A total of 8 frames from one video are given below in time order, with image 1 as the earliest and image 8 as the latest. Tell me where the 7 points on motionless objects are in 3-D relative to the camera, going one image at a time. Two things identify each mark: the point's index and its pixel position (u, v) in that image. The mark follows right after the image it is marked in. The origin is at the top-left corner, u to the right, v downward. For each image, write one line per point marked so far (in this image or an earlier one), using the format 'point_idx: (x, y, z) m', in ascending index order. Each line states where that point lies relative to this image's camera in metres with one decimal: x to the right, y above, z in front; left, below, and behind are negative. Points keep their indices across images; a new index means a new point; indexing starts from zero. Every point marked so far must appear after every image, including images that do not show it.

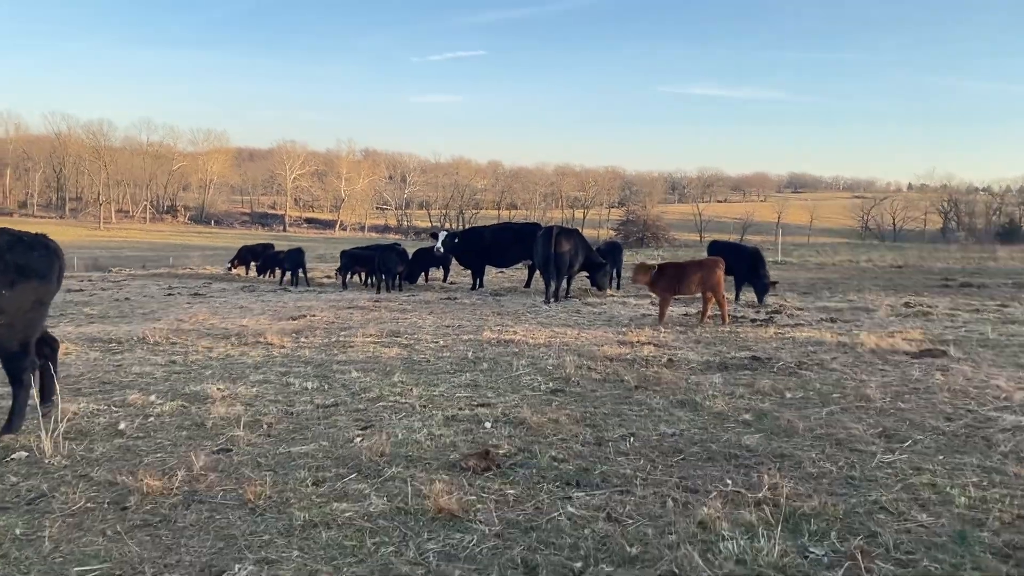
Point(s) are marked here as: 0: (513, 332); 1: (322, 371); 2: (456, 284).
0: (0.0, -0.5, +9.4) m
1: (-1.6, -0.7, +7.2) m
2: (-1.1, +0.1, +16.8) m
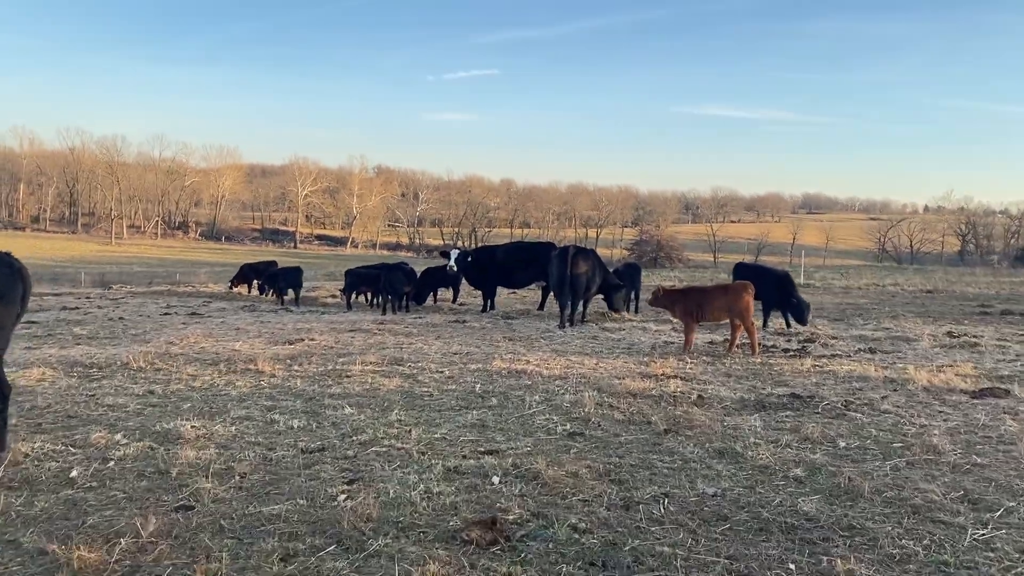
0: (+0.1, -0.7, +8.7) m
1: (-1.5, -0.9, +6.5) m
2: (-0.9, -0.3, +16.1) m
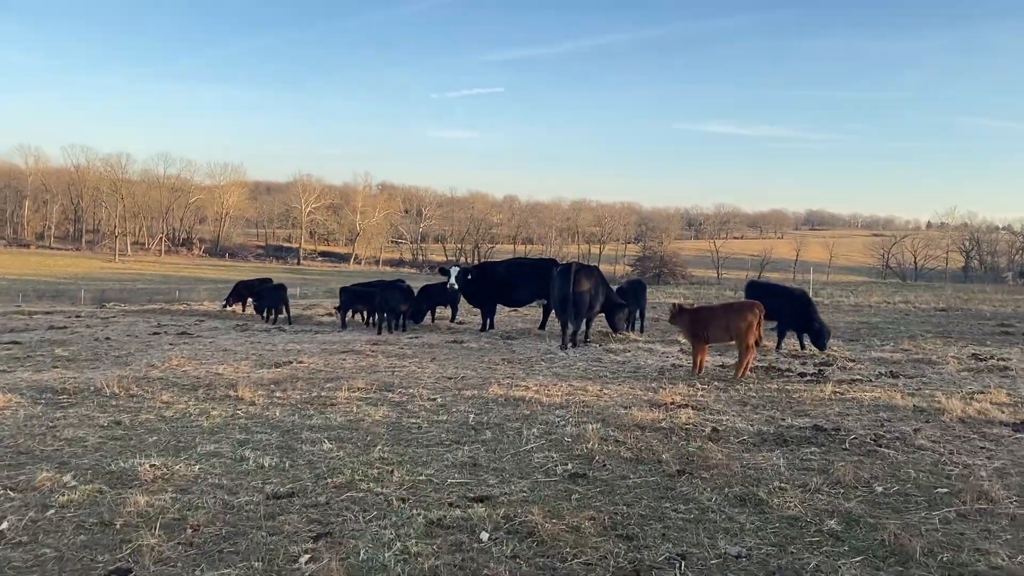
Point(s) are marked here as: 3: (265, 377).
0: (+0.1, -0.9, +8.1) m
1: (-1.5, -1.0, +5.9) m
2: (-0.9, -0.7, +15.5) m
3: (-2.6, -1.0, +9.3) m
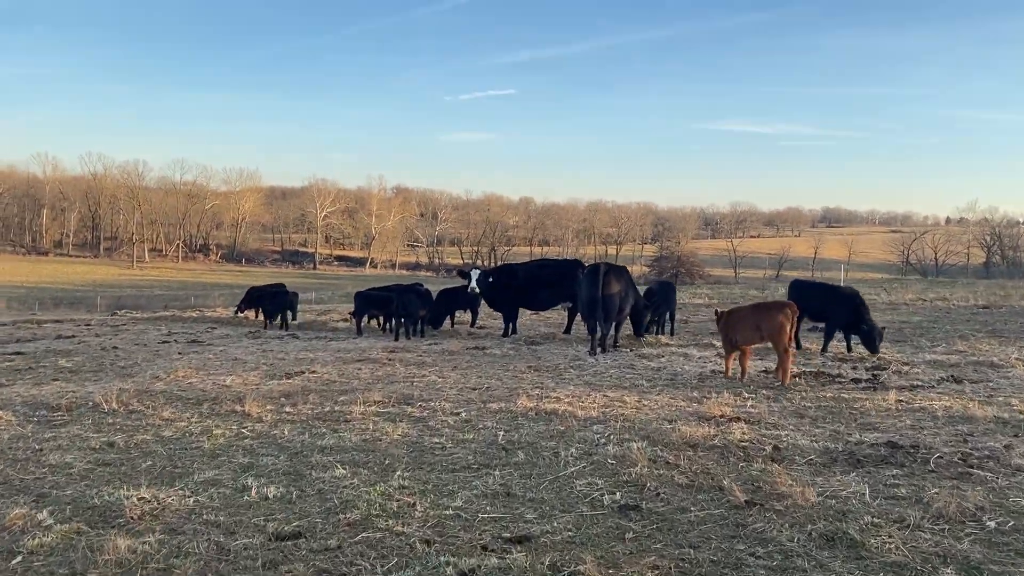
0: (+0.4, -0.9, +7.4) m
1: (-1.3, -1.1, +5.3) m
2: (-0.5, -0.7, +14.9) m
3: (-2.3, -1.0, +8.6) m
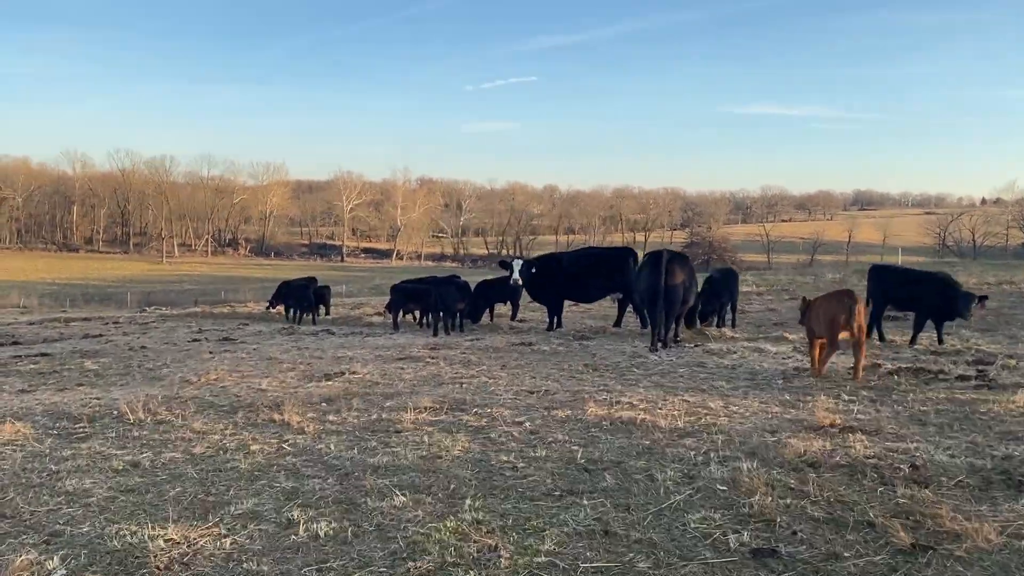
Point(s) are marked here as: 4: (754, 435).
0: (+0.9, -0.9, +6.6) m
1: (-0.9, -1.1, +4.5) m
2: (+0.3, -0.6, +14.1) m
3: (-1.8, -1.0, +7.9) m
4: (+1.5, -0.9, +5.4) m
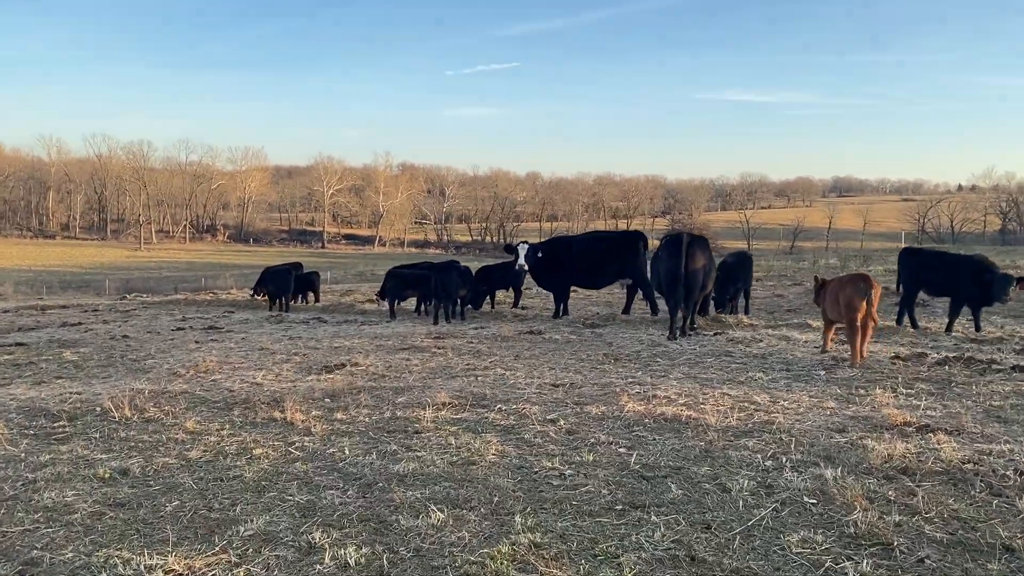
0: (+1.1, -0.8, +6.0) m
1: (-0.6, -1.0, +3.9) m
2: (+0.3, -0.4, +13.5) m
3: (-1.6, -0.8, +7.3) m
4: (+1.7, -0.8, +4.8) m
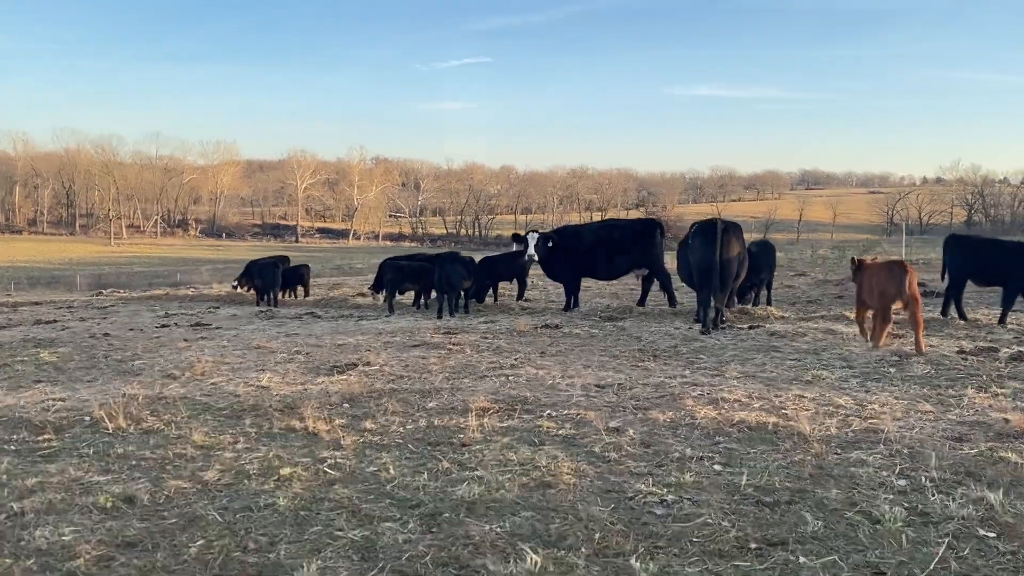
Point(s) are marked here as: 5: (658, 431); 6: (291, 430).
0: (+1.4, -0.7, +5.4) m
1: (-0.2, -0.9, +3.2) m
2: (+0.4, -0.2, +12.8) m
3: (-1.4, -0.8, +6.6) m
4: (+2.1, -0.7, +4.2) m
5: (+0.8, -0.8, +4.8) m
6: (-1.4, -0.9, +5.4) m
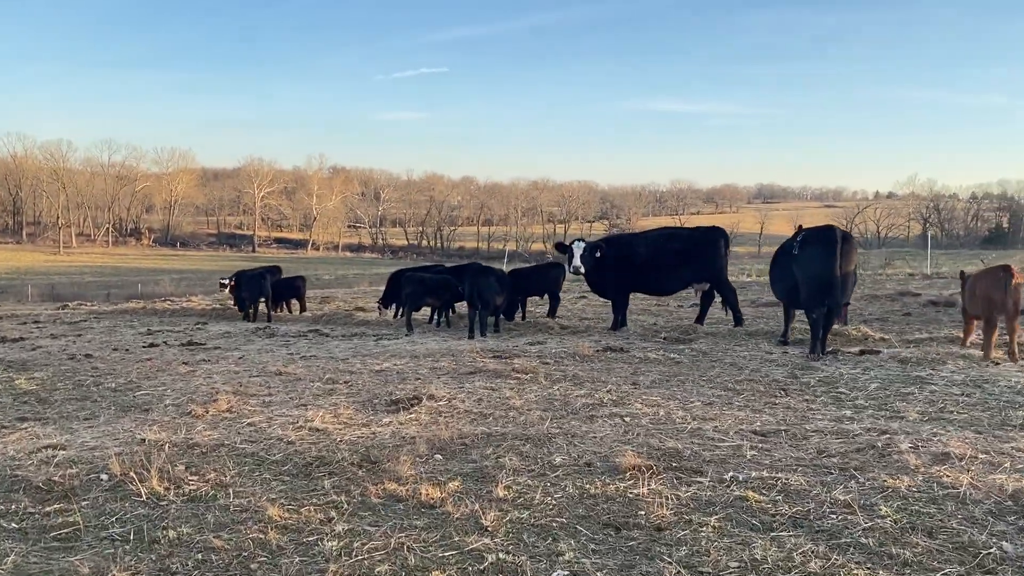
0: (+2.2, -0.8, +4.2) m
1: (+0.7, -1.0, +1.9) m
2: (+0.8, -0.4, +11.6) m
3: (-0.6, -0.9, +5.2) m
4: (+2.9, -0.8, +3.0) m
5: (+1.6, -0.9, +3.5) m
6: (-0.5, -1.0, +4.0) m
